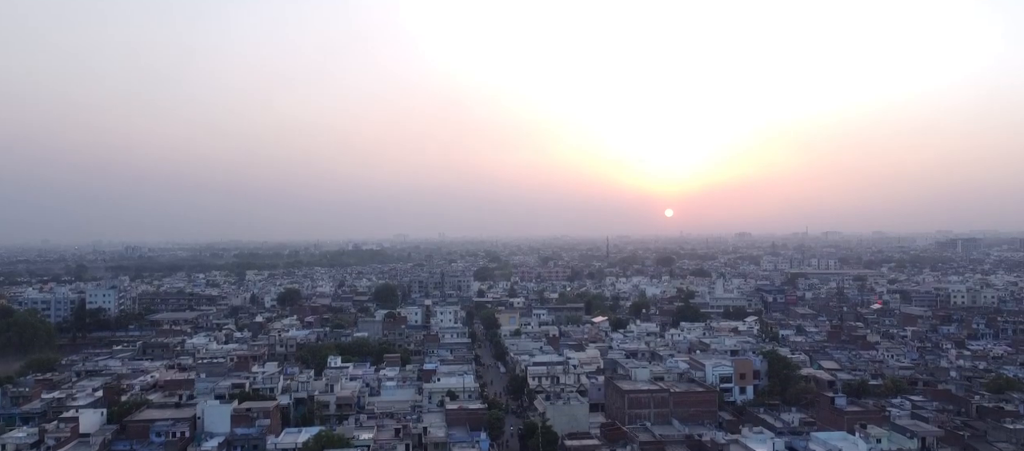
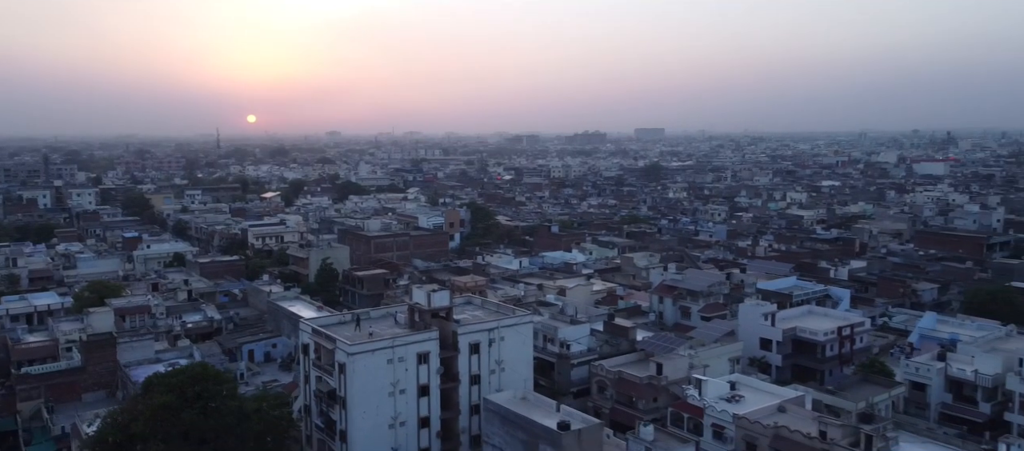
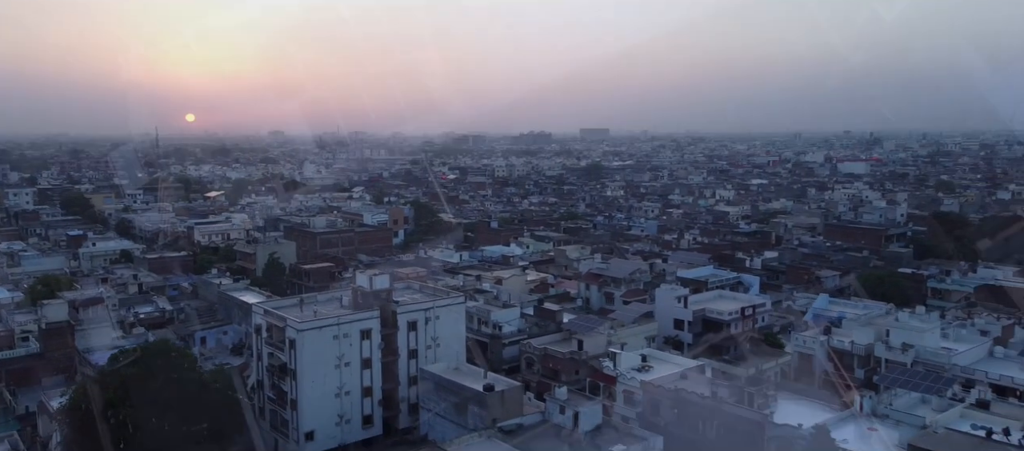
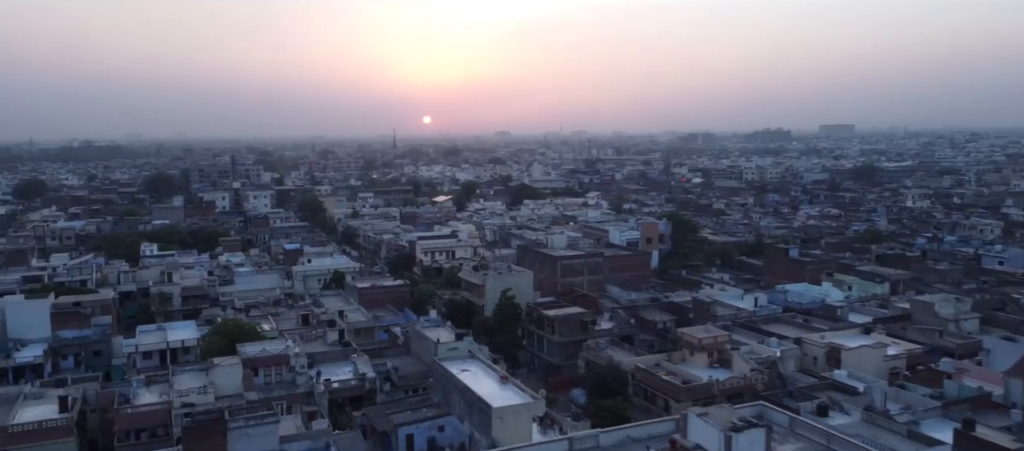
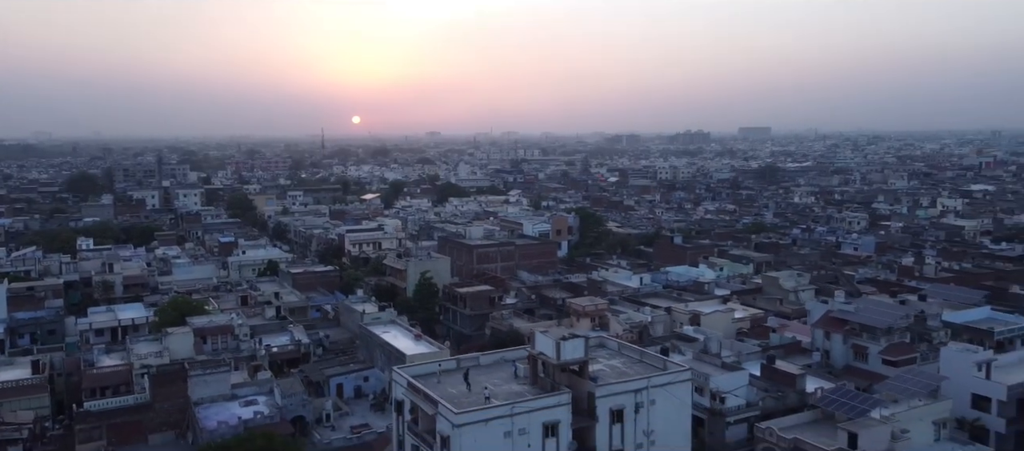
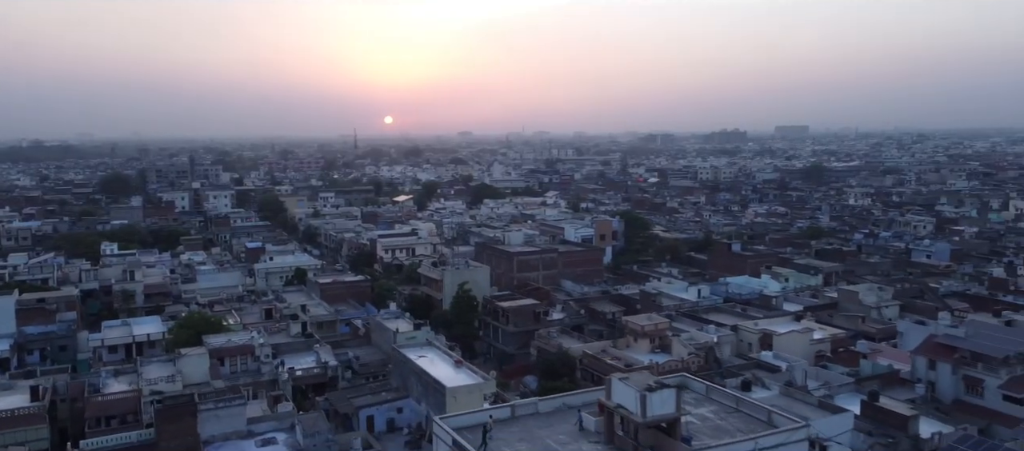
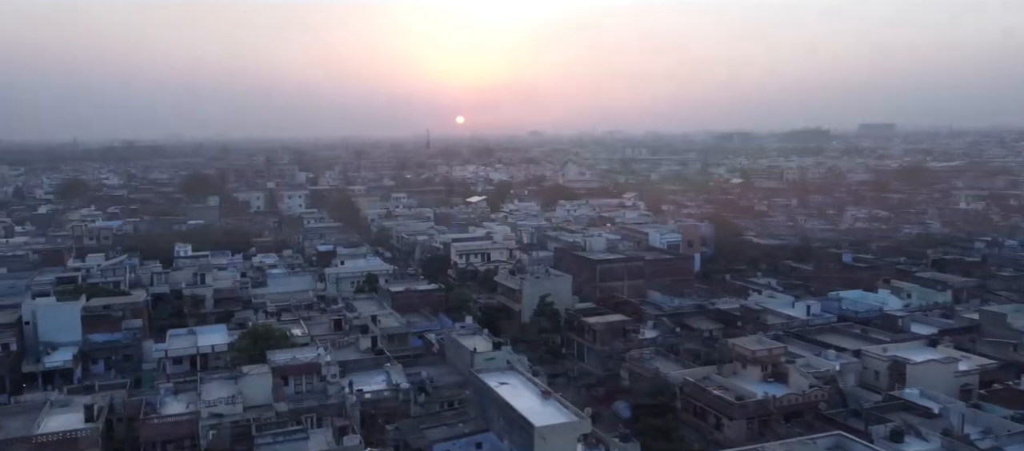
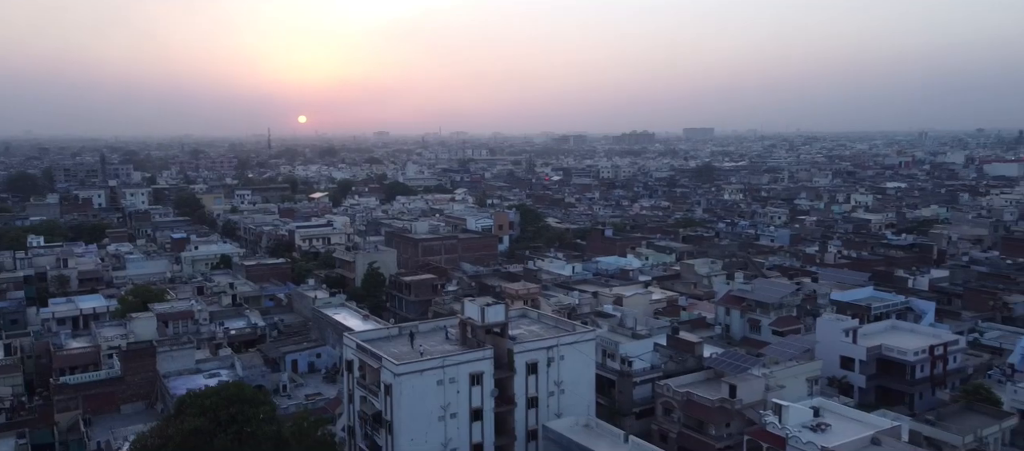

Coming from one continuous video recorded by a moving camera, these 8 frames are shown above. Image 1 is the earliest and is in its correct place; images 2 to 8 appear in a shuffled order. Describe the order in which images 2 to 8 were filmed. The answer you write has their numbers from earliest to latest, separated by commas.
7, 4, 6, 5, 8, 2, 3
